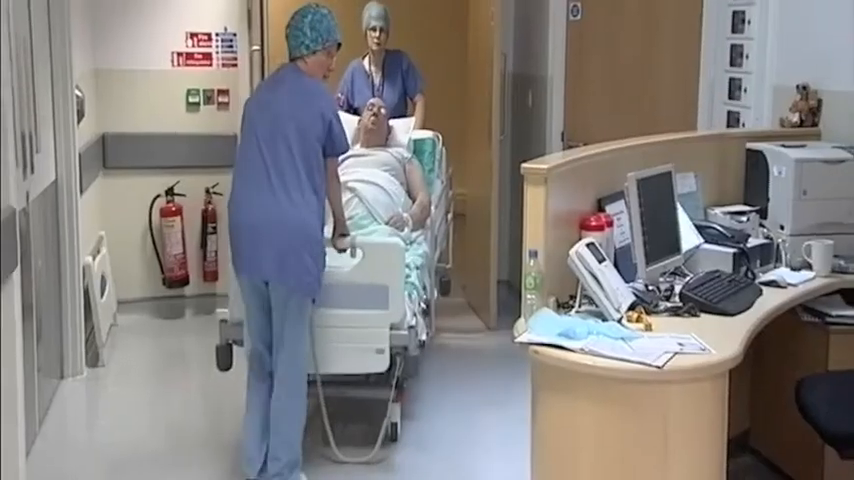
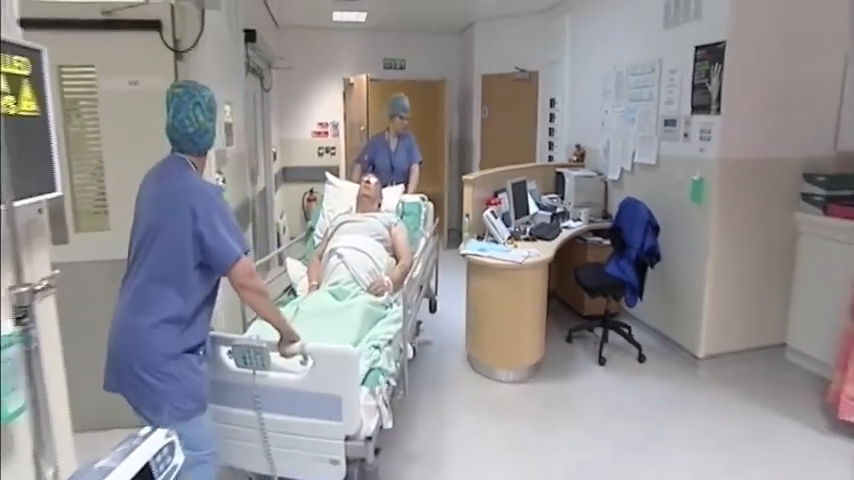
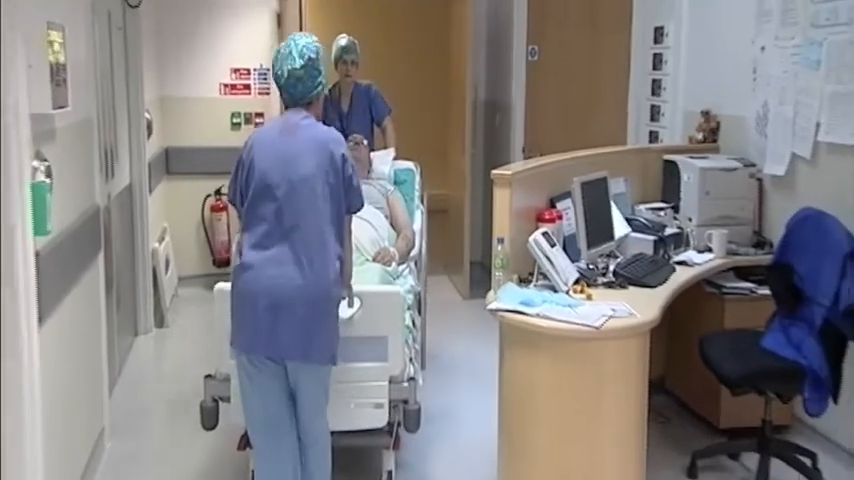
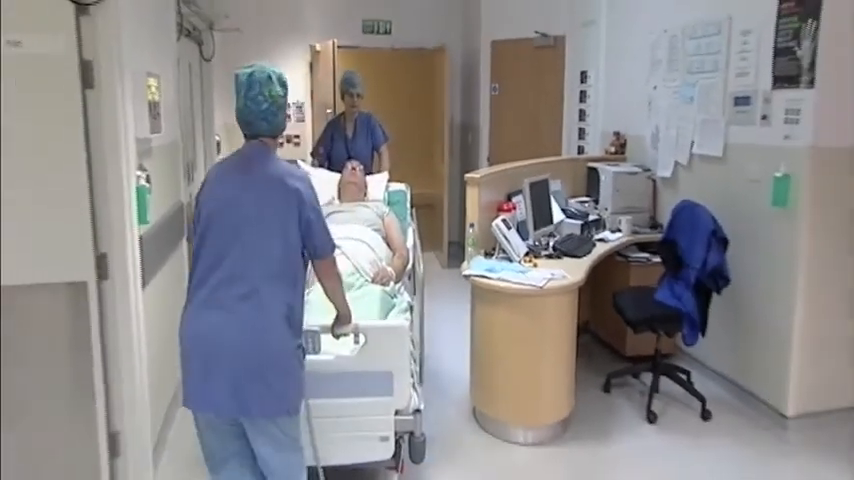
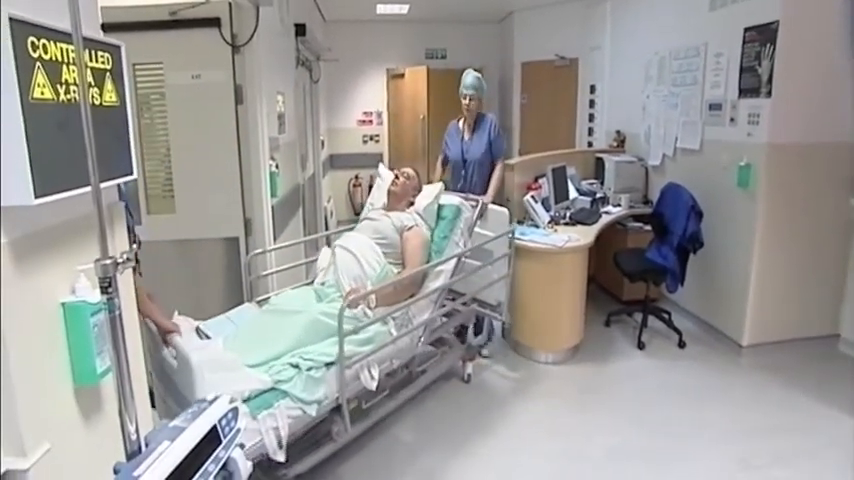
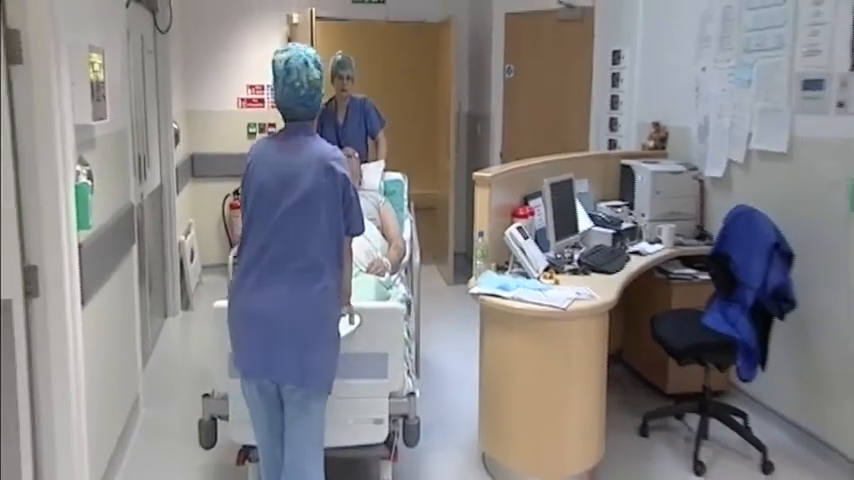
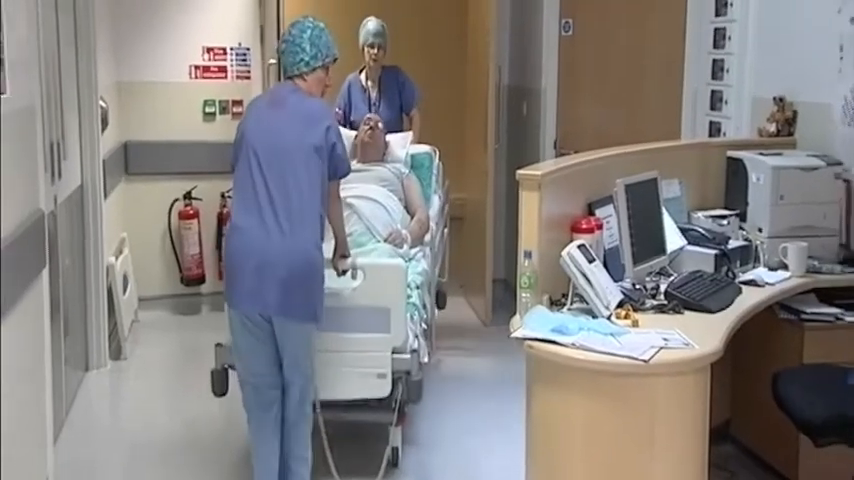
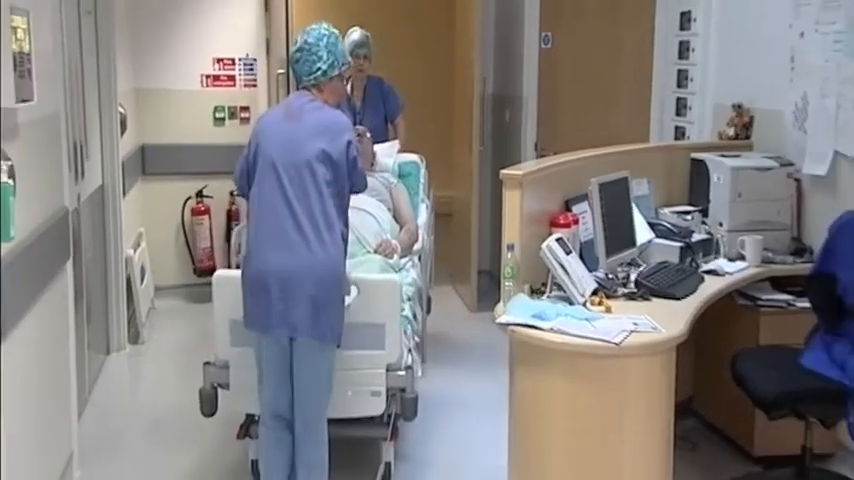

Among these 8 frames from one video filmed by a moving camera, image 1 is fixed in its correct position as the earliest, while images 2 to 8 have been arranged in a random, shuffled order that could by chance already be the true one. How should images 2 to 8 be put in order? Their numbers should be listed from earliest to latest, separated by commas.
7, 8, 3, 6, 4, 2, 5
